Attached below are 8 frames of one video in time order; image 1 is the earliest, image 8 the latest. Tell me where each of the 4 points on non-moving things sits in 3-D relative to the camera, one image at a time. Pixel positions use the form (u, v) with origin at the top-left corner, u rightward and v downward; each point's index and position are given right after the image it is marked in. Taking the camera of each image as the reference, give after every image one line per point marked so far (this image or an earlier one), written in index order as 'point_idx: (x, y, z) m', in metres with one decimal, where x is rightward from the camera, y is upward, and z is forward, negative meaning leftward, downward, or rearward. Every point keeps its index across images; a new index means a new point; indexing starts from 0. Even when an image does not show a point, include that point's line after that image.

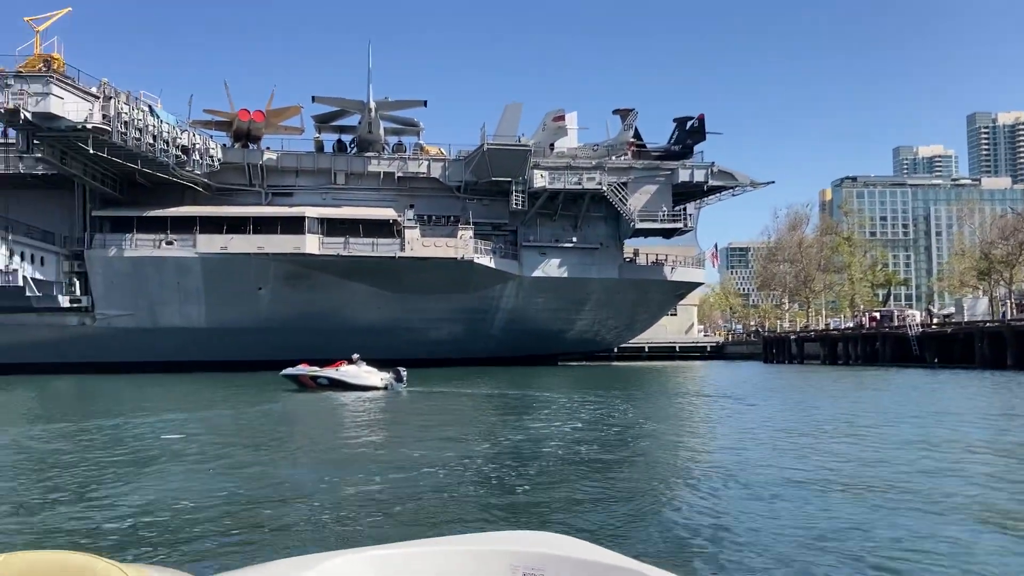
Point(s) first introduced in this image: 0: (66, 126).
0: (-8.6, +3.1, +17.6) m
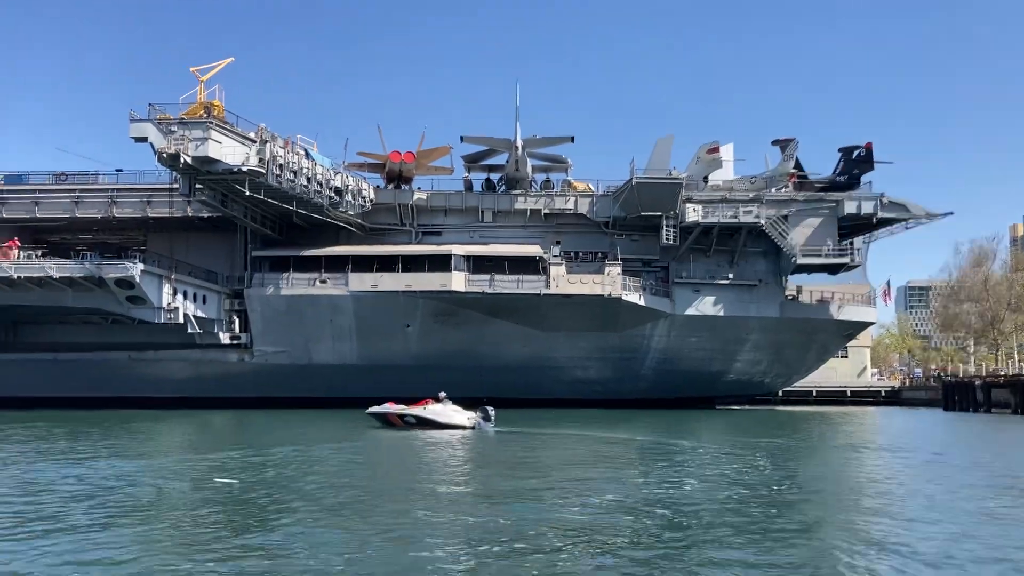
0: (-5.8, +2.4, +18.4) m
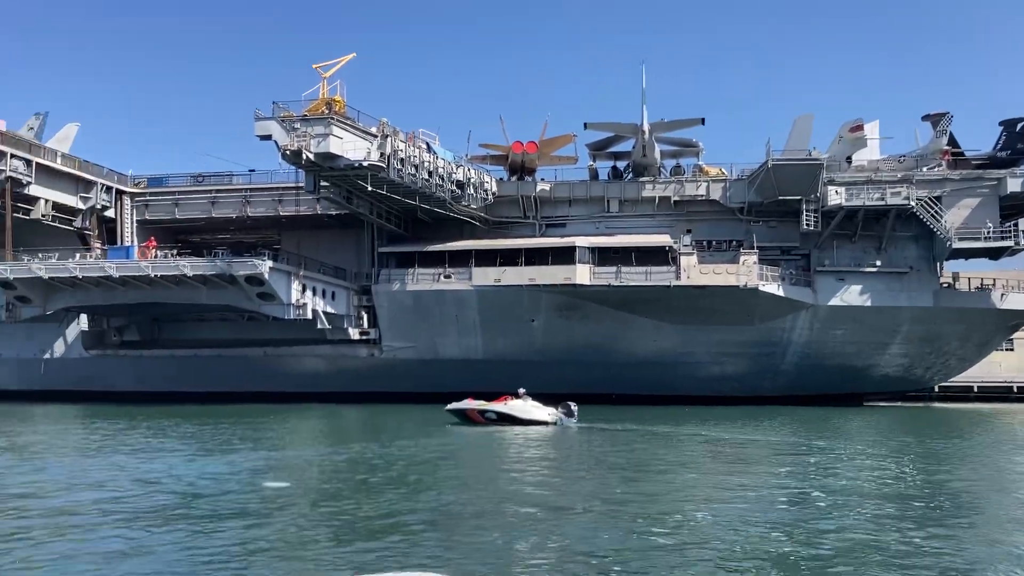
0: (-3.3, +2.5, +18.4) m
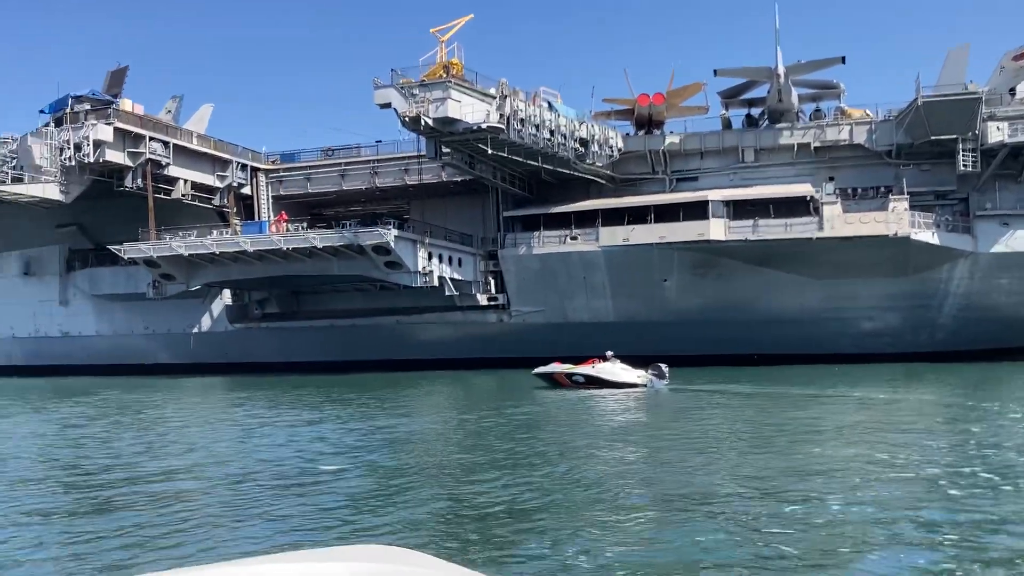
0: (-0.9, +3.1, +18.1) m
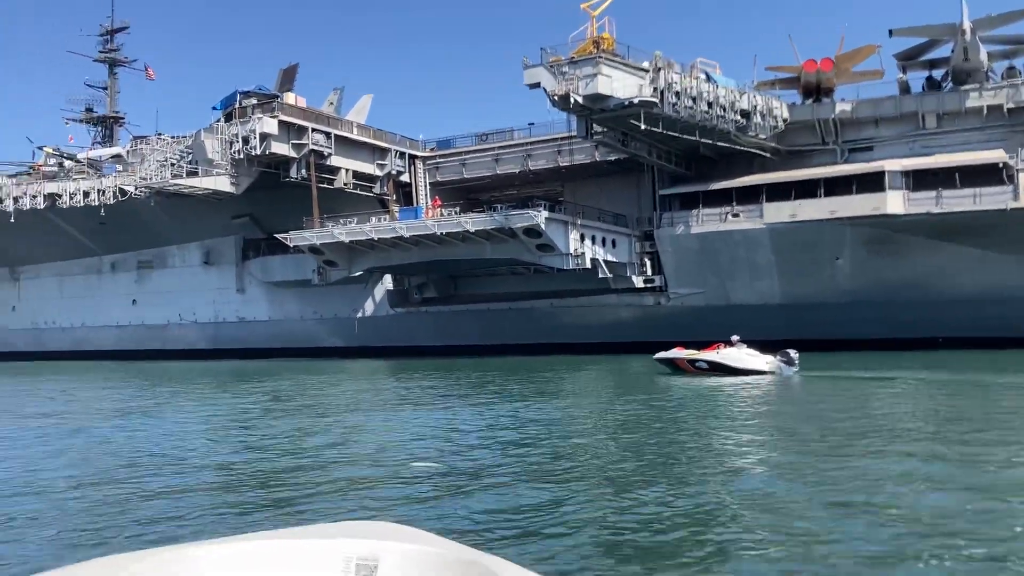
0: (+2.0, +3.5, +17.5) m
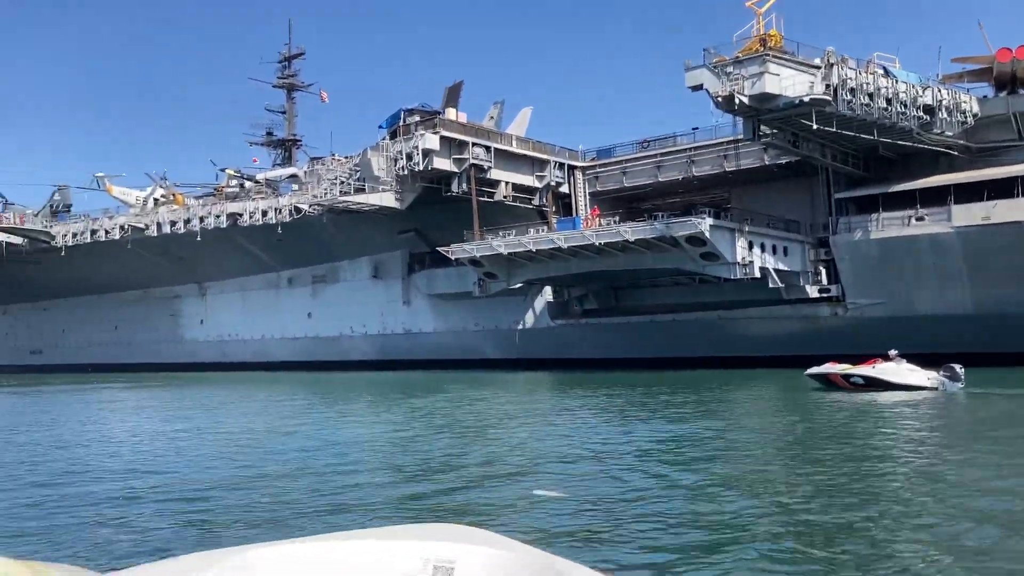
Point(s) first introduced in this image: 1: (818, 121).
0: (+4.9, +3.3, +16.6) m
1: (+5.9, +3.2, +17.8) m
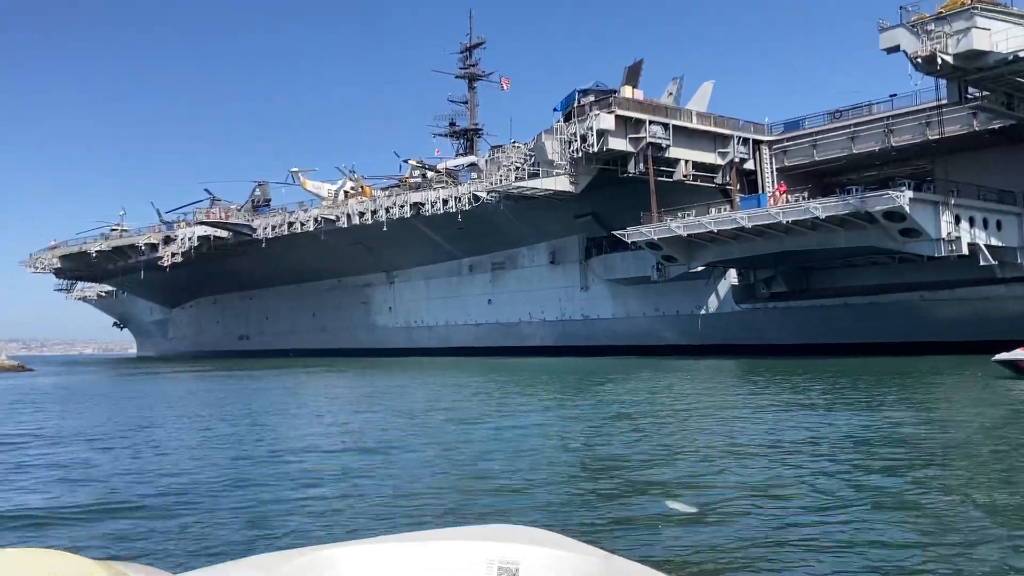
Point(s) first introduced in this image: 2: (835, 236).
0: (+7.9, +3.7, +14.9) m
1: (+9.1, +3.6, +15.9) m
2: (+6.6, +1.1, +18.9) m
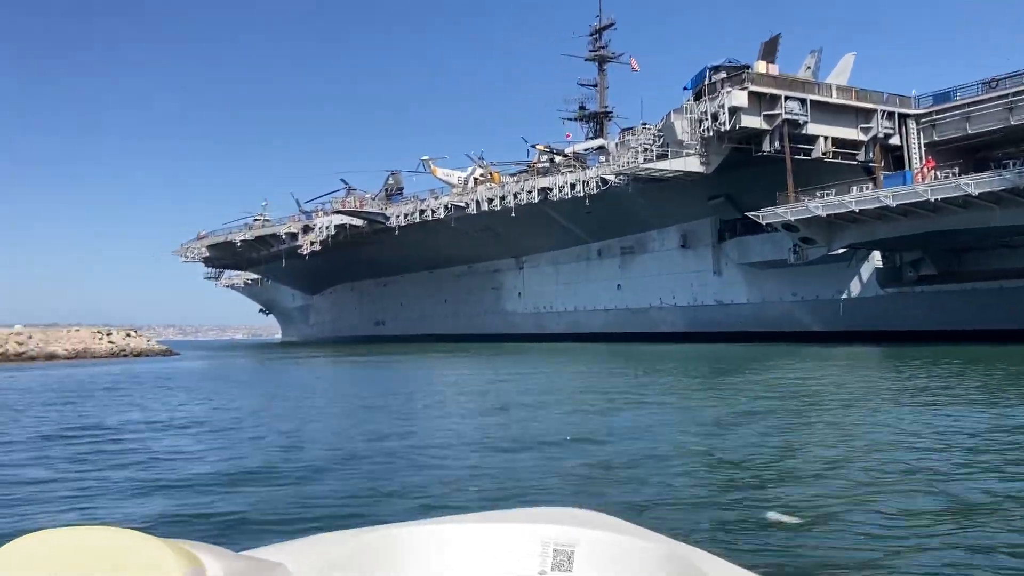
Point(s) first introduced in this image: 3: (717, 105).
0: (+9.8, +3.9, +13.4) m
1: (+11.1, +3.9, +14.2) m
2: (+9.2, +1.4, +17.6) m
3: (+4.4, +3.9, +19.8) m
